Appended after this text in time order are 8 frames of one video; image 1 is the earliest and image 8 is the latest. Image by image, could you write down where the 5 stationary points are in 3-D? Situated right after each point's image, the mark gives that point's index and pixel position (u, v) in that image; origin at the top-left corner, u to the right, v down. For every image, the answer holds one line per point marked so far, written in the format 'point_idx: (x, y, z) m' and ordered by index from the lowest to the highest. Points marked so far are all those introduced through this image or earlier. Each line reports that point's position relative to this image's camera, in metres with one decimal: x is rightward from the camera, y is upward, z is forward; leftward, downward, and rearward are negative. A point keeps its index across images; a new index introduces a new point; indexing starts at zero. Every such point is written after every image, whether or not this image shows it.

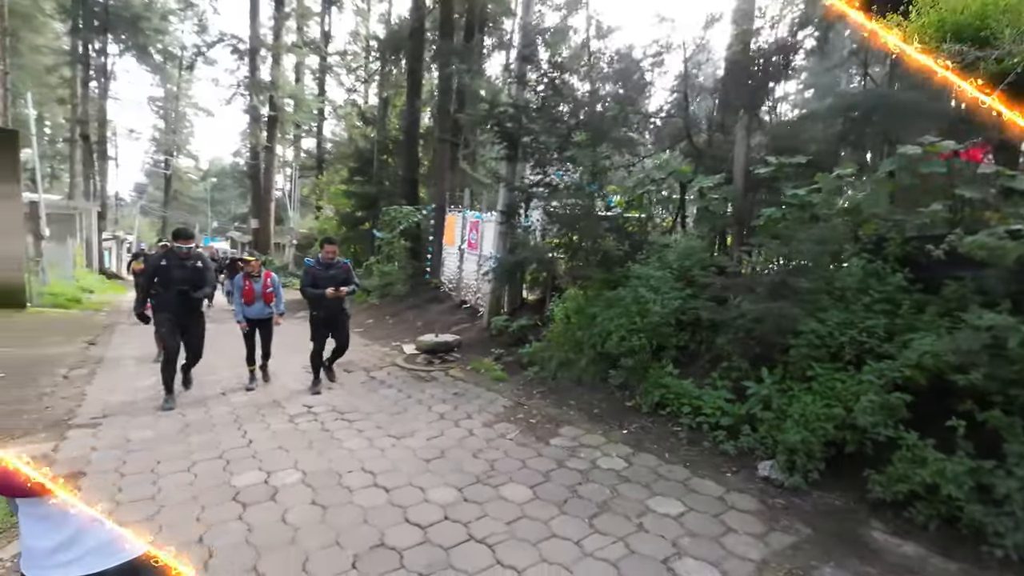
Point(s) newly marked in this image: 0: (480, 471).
0: (-0.2, -1.4, +3.7) m
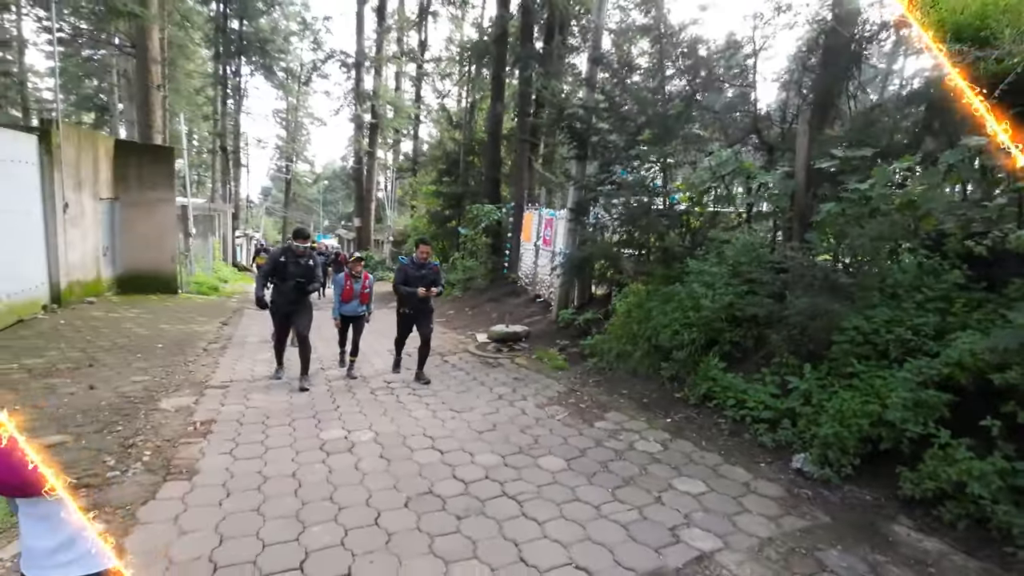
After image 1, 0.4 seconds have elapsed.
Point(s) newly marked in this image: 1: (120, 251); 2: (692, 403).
0: (+0.1, -1.3, +4.2) m
1: (-8.9, +0.8, +11.1) m
2: (+1.8, -1.1, +4.8) m
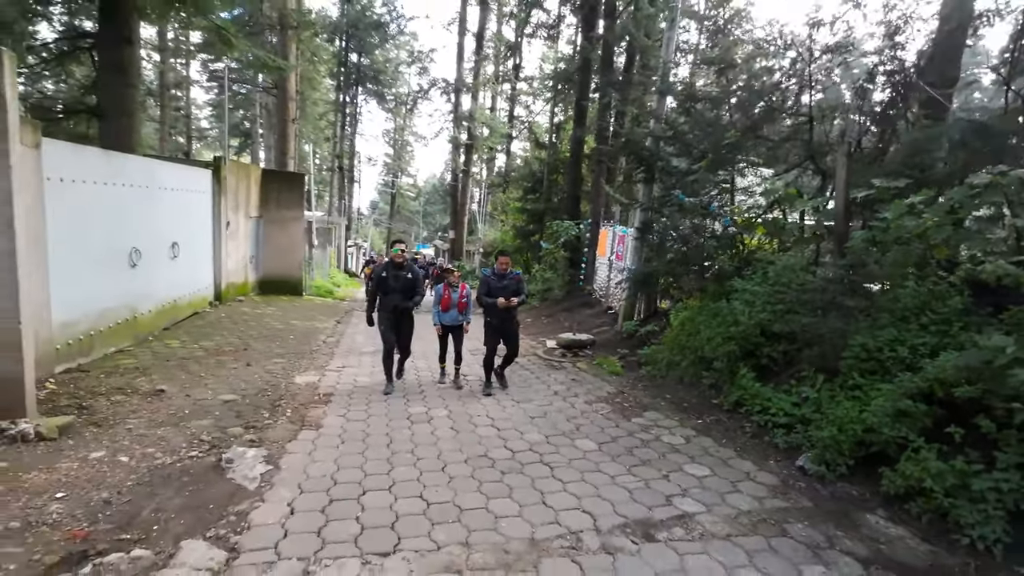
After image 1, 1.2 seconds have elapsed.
0: (+0.6, -1.5, +5.0) m
1: (-6.9, +0.8, +13.5) m
2: (+2.3, -1.3, +5.3) m
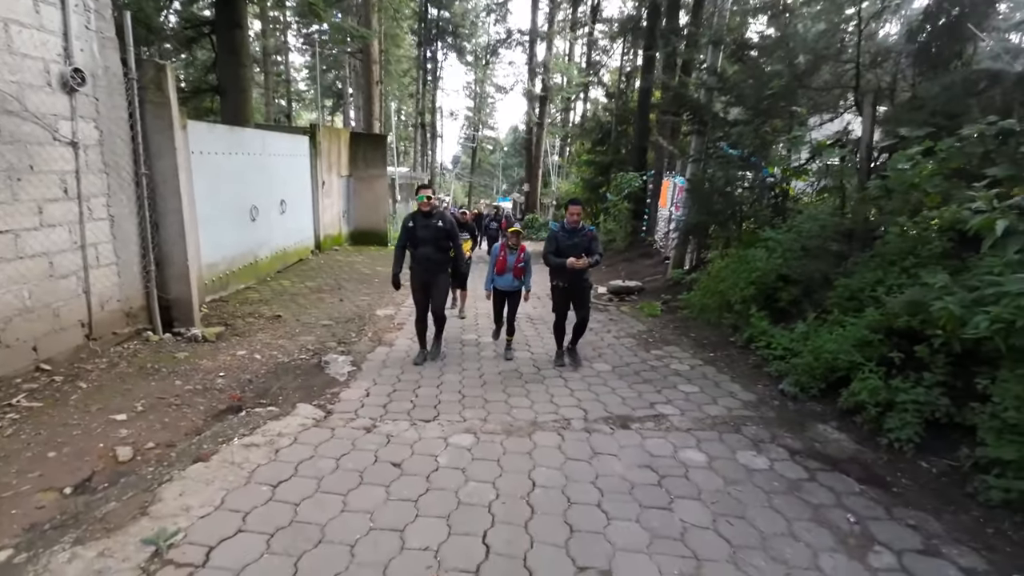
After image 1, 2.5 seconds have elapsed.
0: (+1.0, -0.8, +6.0) m
1: (-5.0, +2.3, +15.3) m
2: (+2.8, -0.7, +5.9) m
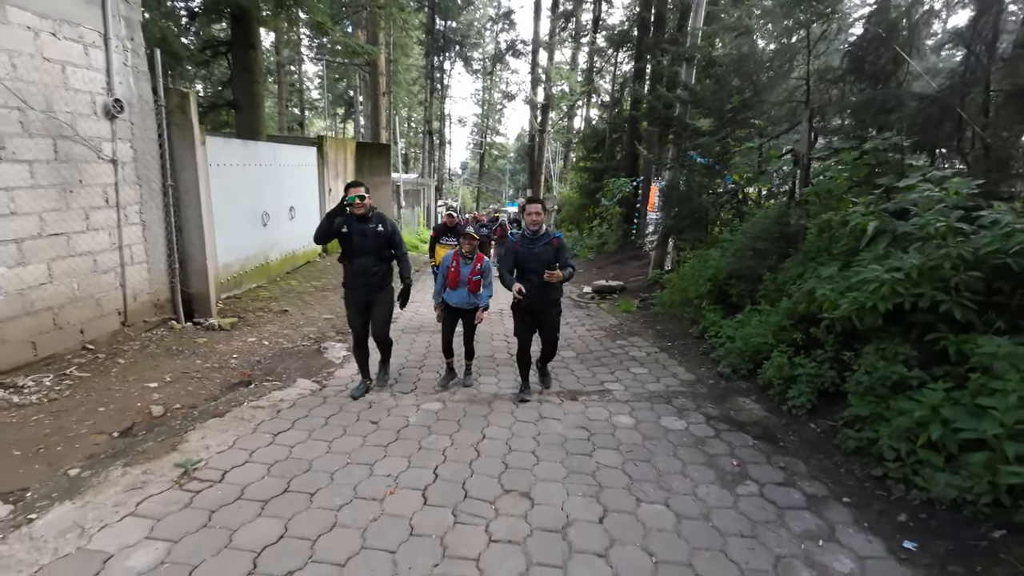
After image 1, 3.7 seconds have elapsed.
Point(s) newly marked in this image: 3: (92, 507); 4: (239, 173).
0: (+0.7, -0.8, +6.7) m
1: (-5.1, +2.3, +16.2) m
2: (+2.5, -0.6, +6.6) m
3: (-2.3, -1.2, +2.7) m
4: (-5.1, +2.1, +9.0) m
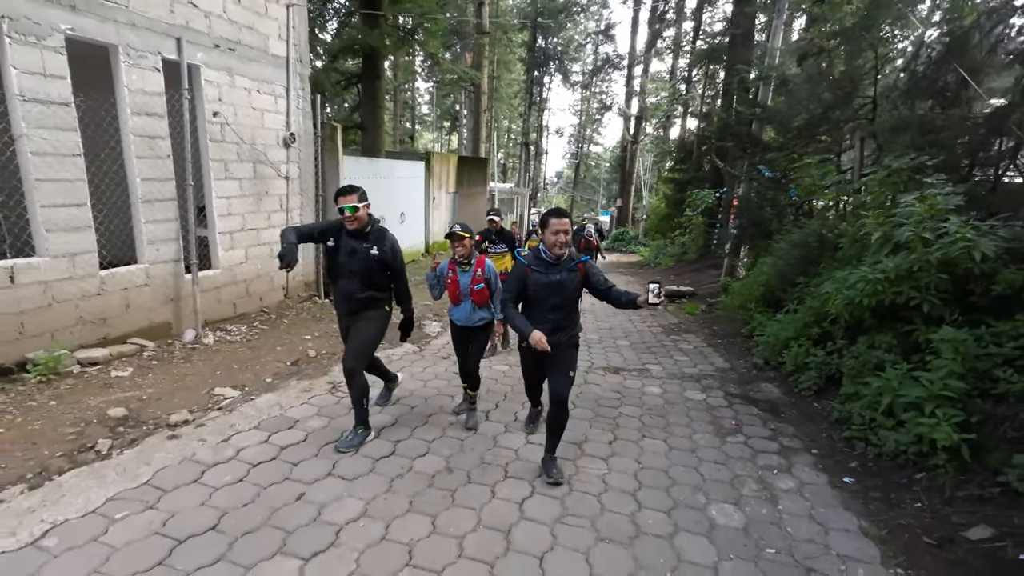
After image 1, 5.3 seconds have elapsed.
0: (+1.7, -0.8, +7.6) m
1: (-2.0, +2.4, +18.1) m
2: (+3.4, -0.7, +7.3) m
3: (-2.0, -1.0, +4.3) m
4: (-3.4, +2.3, +11.1) m
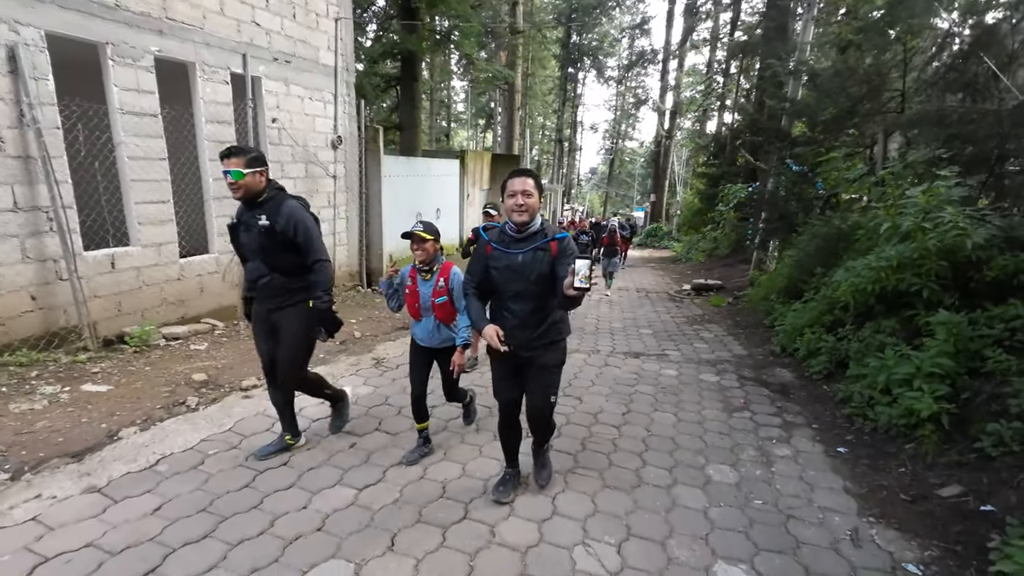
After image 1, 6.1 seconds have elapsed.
0: (+2.1, -0.6, +8.0) m
1: (-0.8, +2.6, +18.7) m
2: (+3.9, -0.5, +7.5) m
3: (-1.8, -0.8, +4.9) m
4: (-2.6, +2.5, +11.7) m
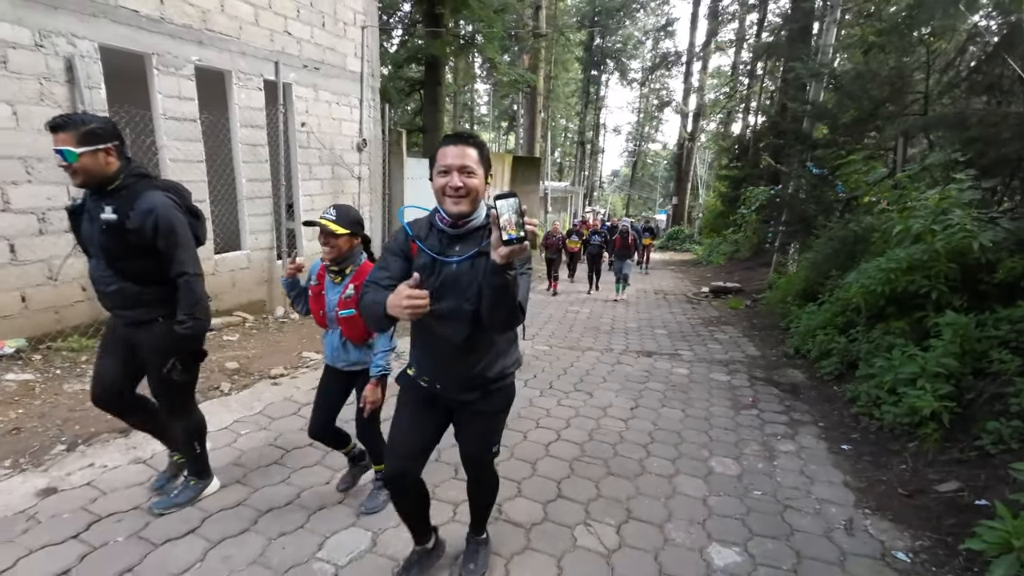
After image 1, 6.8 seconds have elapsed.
0: (+2.4, -0.6, +8.1) m
1: (0.0, +2.6, +18.9) m
2: (+4.1, -0.6, +7.5) m
3: (-1.6, -0.8, +5.1) m
4: (-2.2, +2.5, +12.0) m
